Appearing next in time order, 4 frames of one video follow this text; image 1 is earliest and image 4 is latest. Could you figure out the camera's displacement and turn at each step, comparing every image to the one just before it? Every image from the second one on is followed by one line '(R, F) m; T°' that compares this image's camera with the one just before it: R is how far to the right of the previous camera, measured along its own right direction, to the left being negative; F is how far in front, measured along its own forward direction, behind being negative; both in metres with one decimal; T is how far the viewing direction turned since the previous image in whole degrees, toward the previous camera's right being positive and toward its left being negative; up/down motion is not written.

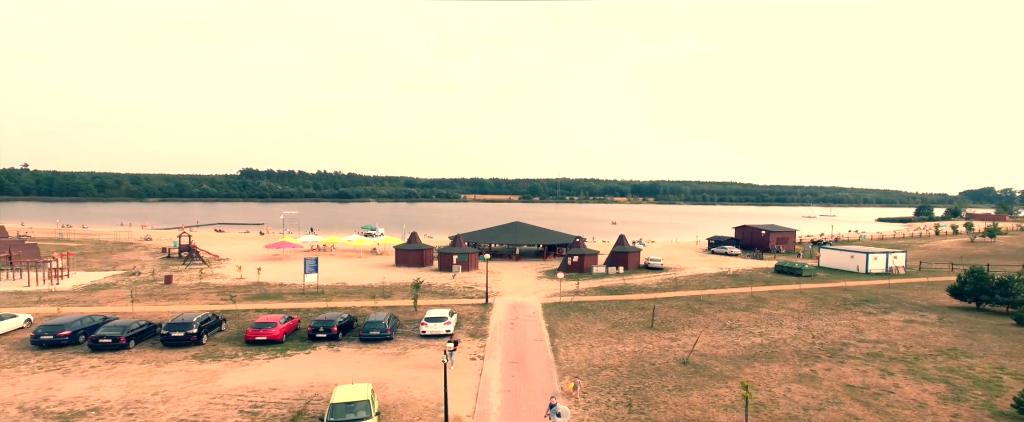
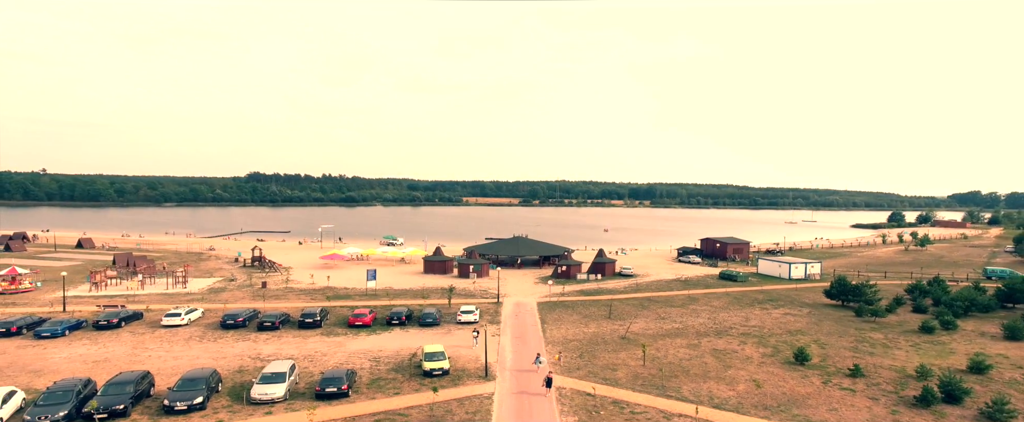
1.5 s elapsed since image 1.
(-0.3, -10.8) m; 0°
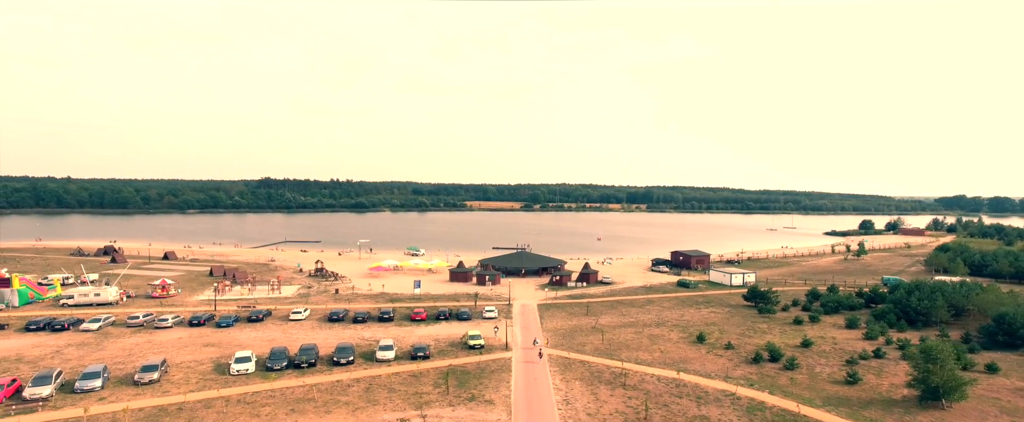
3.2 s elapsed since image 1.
(-0.6, -14.5) m; 0°
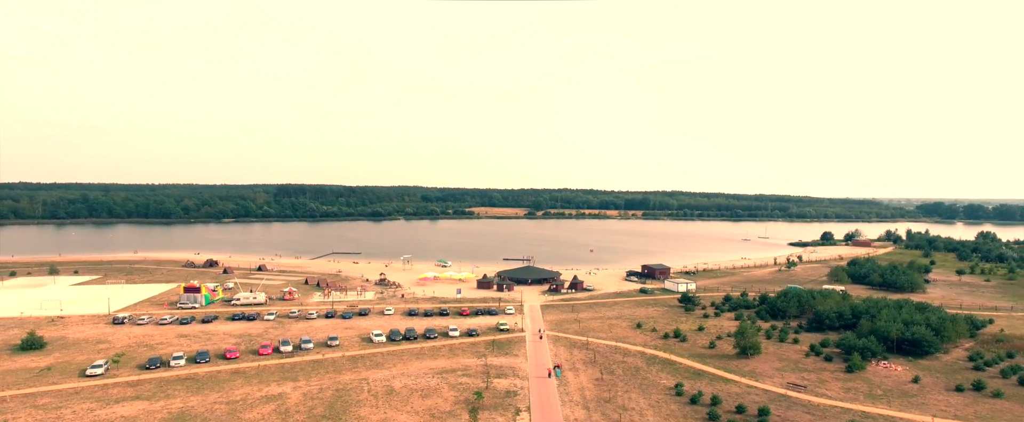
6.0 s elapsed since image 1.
(-1.3, -25.1) m; 0°
